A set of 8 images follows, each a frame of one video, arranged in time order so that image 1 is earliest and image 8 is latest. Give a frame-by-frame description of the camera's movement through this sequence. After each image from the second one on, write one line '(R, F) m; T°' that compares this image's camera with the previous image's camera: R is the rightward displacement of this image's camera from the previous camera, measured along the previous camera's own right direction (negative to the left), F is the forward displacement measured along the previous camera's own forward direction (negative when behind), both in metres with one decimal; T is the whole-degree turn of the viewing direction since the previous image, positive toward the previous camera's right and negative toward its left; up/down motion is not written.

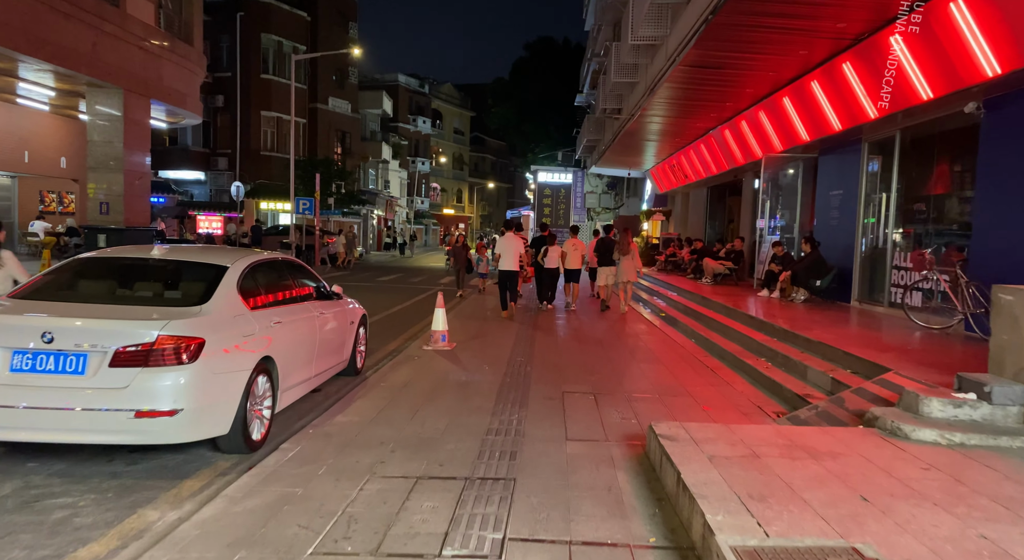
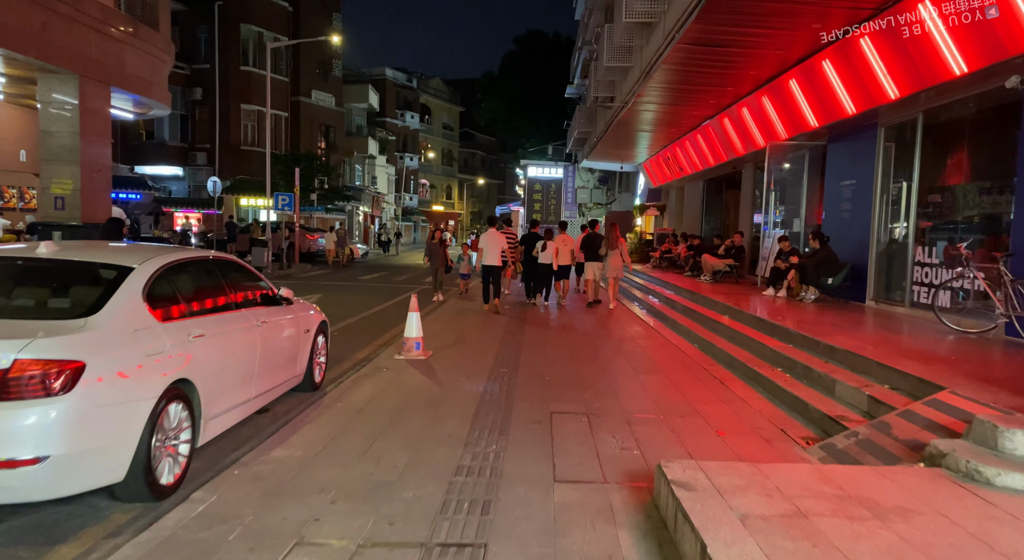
(+0.1, +1.0) m; +1°
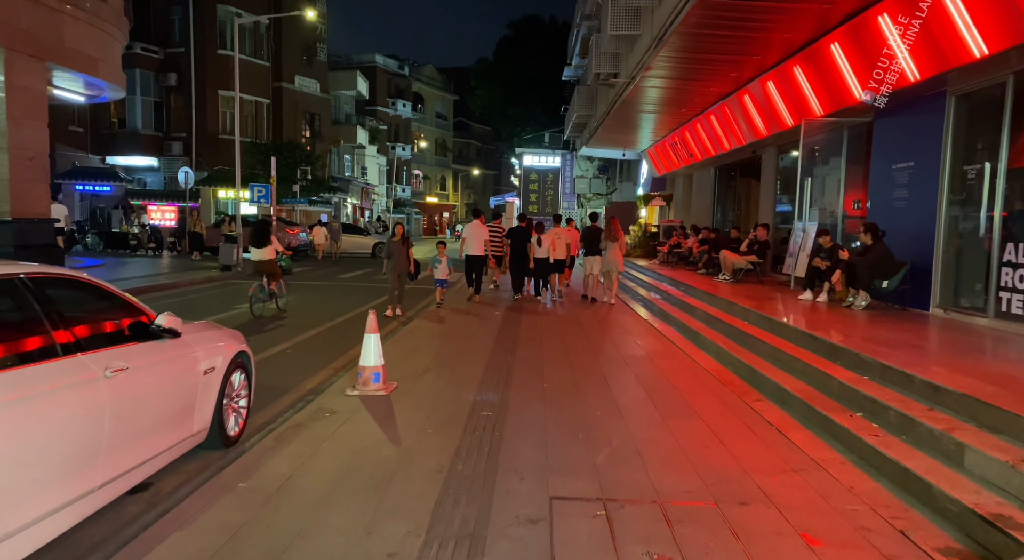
(+0.1, +1.8) m; 0°
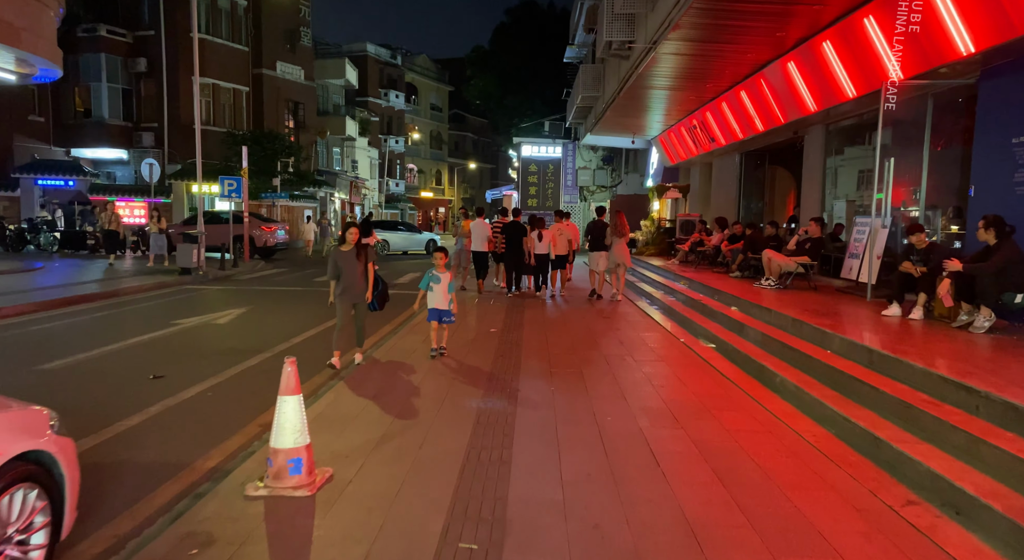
(0.0, +2.3) m; 0°
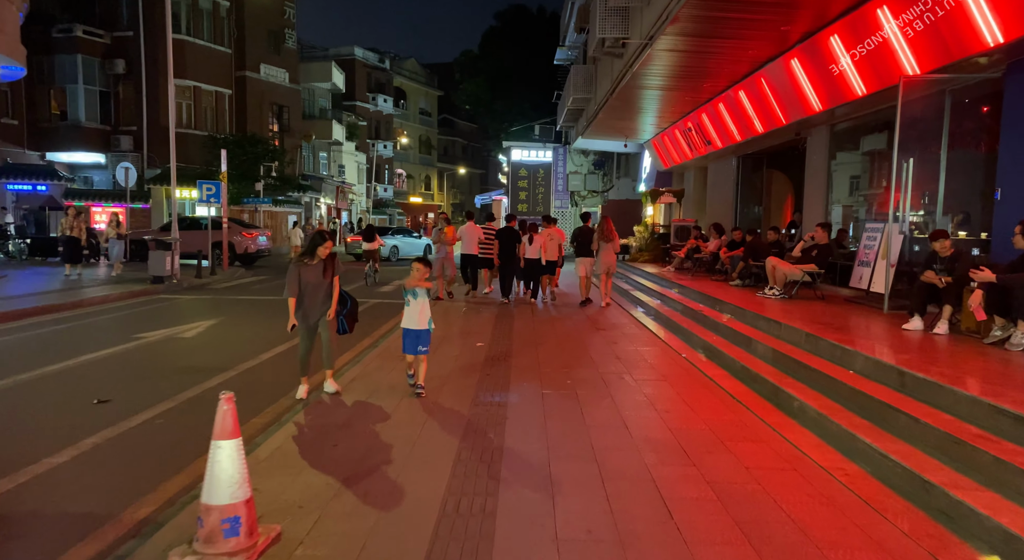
(0.0, +0.7) m; +1°
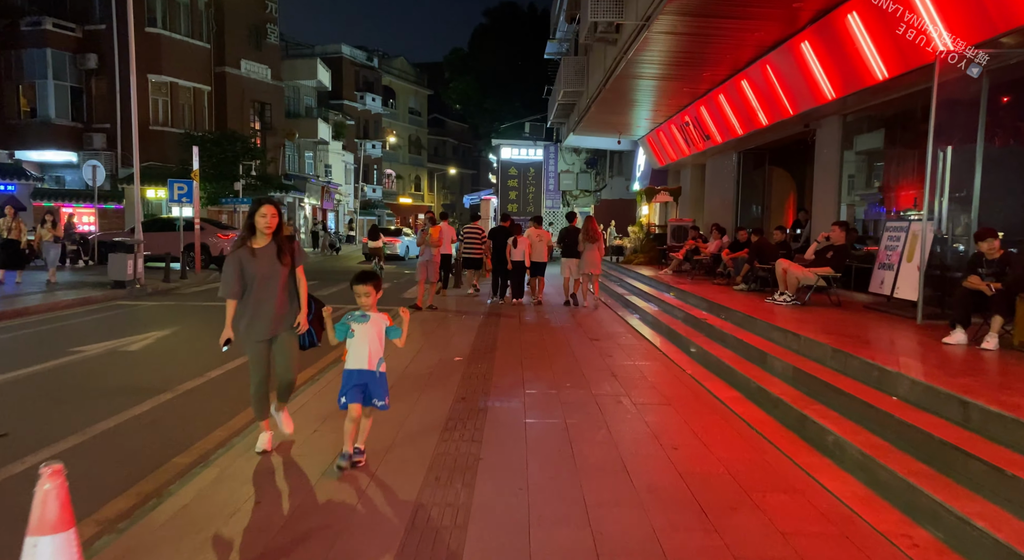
(+0.1, +1.0) m; +1°
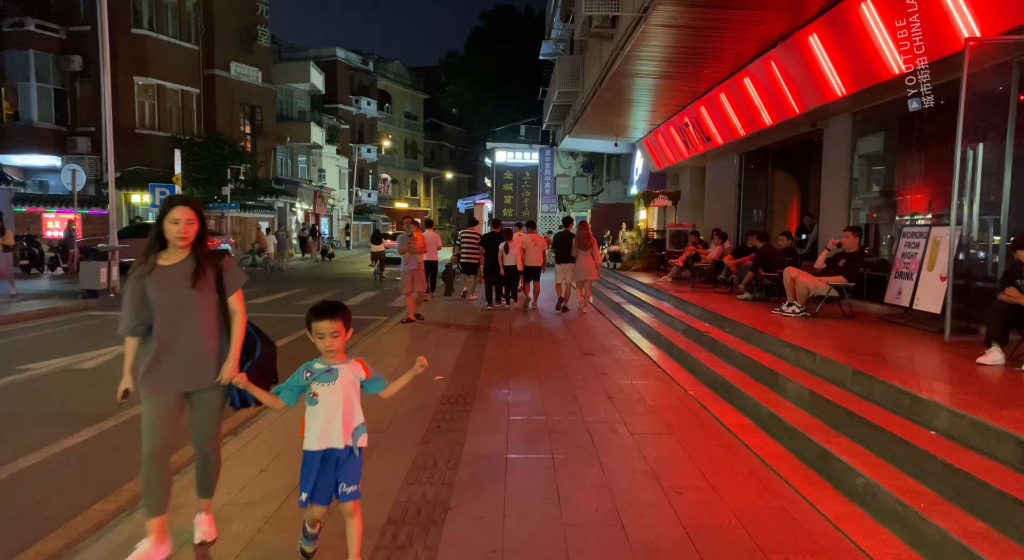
(+0.2, +0.7) m; 0°
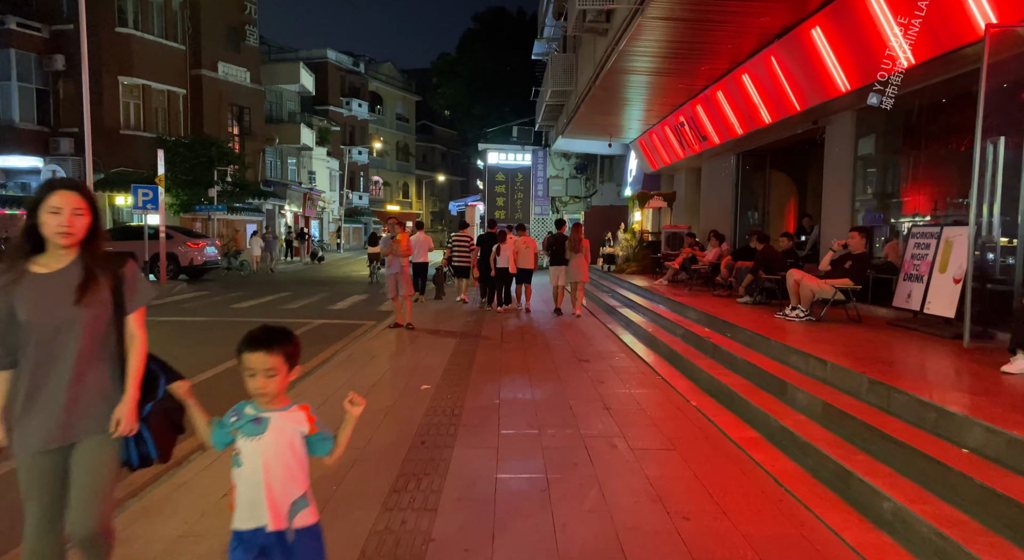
(0.0, +0.4) m; +1°
